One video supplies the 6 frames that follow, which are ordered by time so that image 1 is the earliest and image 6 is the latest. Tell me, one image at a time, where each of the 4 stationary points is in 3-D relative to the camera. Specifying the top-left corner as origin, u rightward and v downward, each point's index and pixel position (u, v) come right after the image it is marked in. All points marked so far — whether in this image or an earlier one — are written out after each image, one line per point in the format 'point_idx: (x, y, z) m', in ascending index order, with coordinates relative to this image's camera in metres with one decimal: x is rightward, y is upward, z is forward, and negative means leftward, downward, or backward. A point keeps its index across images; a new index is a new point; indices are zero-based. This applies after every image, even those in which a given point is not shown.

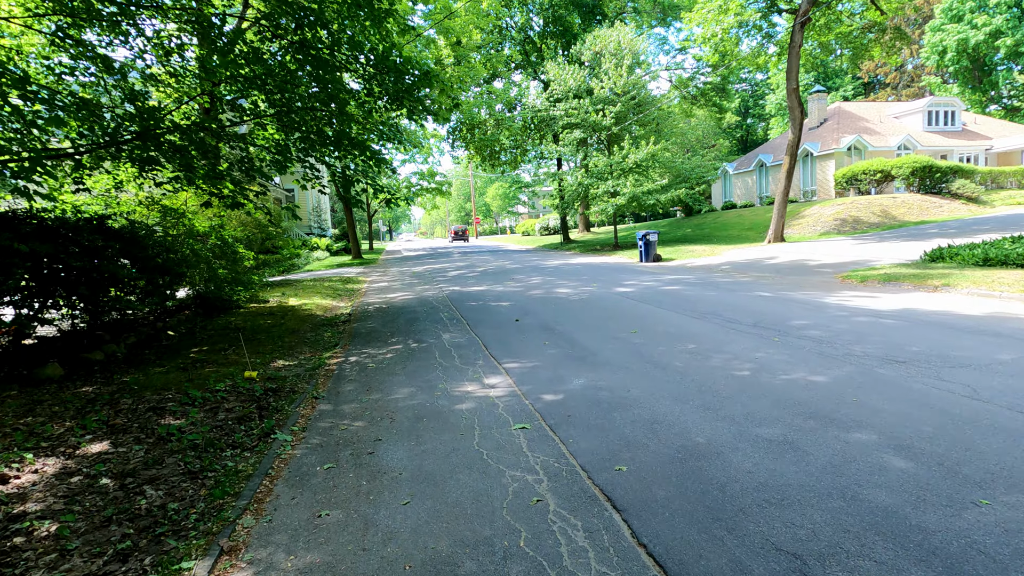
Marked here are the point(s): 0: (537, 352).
0: (+0.3, -0.6, +5.1) m
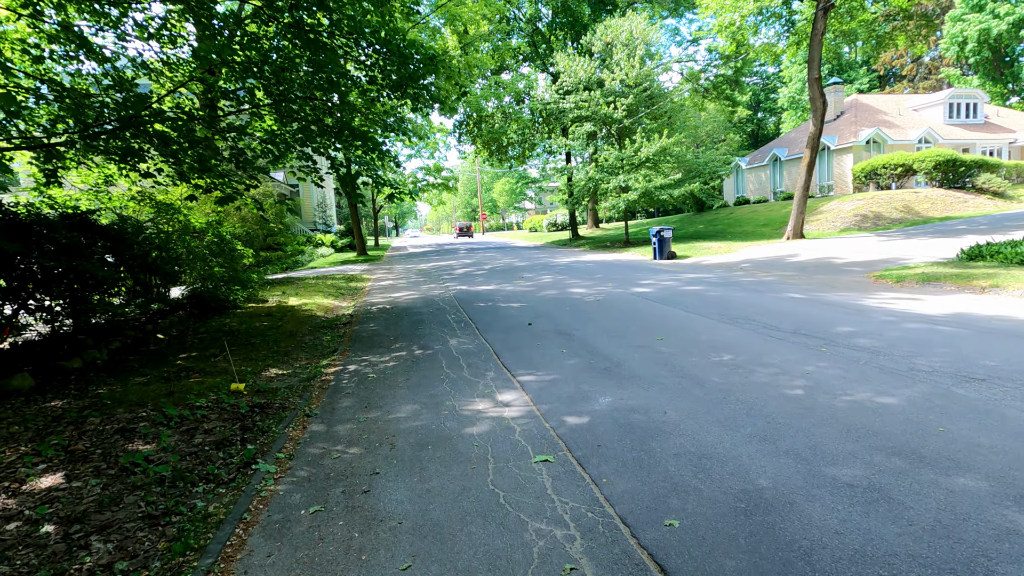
0: (+0.4, -0.7, +4.6) m
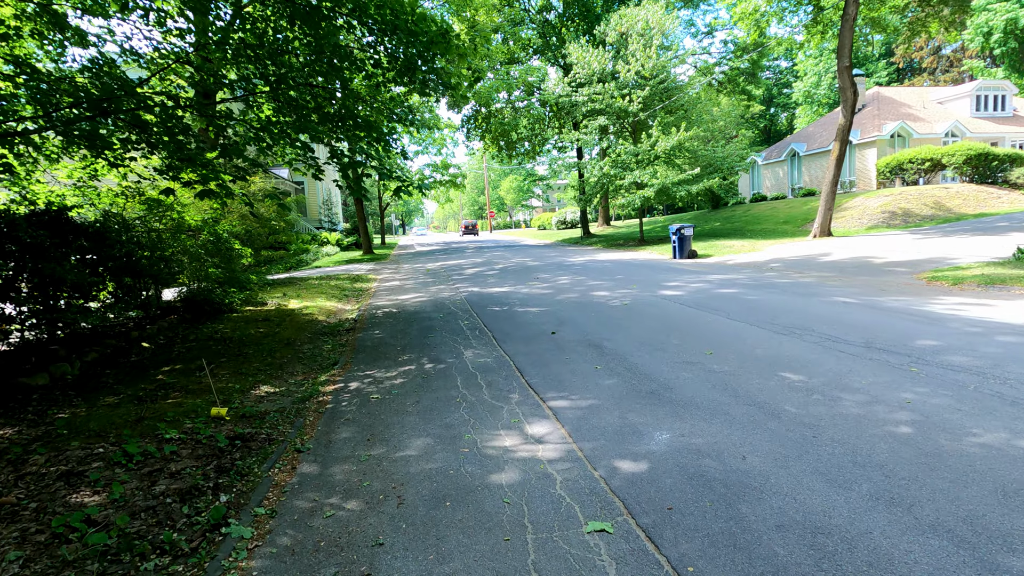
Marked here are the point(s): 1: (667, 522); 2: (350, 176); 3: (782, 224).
0: (+0.6, -0.7, +3.9) m
1: (+0.6, -1.0, +2.1) m
2: (-2.5, +1.8, +8.0) m
3: (+10.2, +2.4, +19.9) m
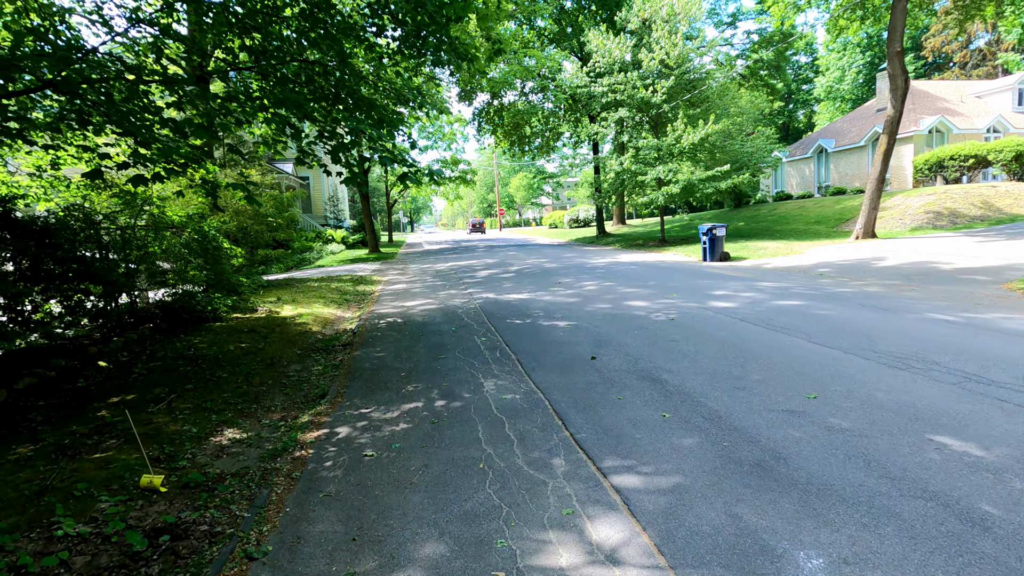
0: (+0.8, -0.9, +2.9) m
1: (+0.8, -1.1, +1.1) m
2: (-2.2, +1.7, +7.0) m
3: (+10.7, +2.3, +18.7) m
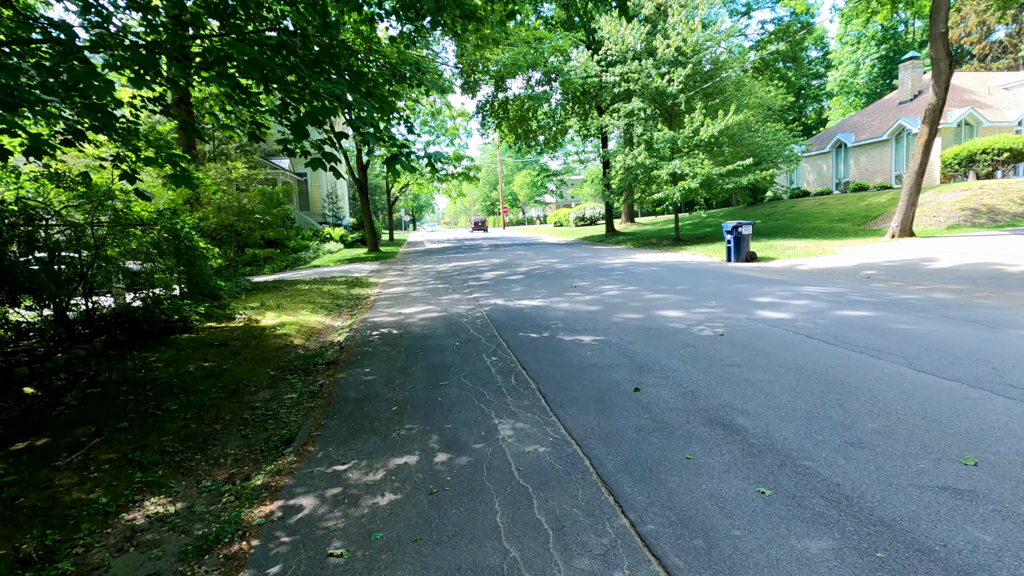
0: (+1.0, -1.0, +1.9) m
1: (+1.0, -1.2, +0.1) m
2: (-2.0, +1.6, +6.0) m
3: (+10.9, +2.2, +17.6) m
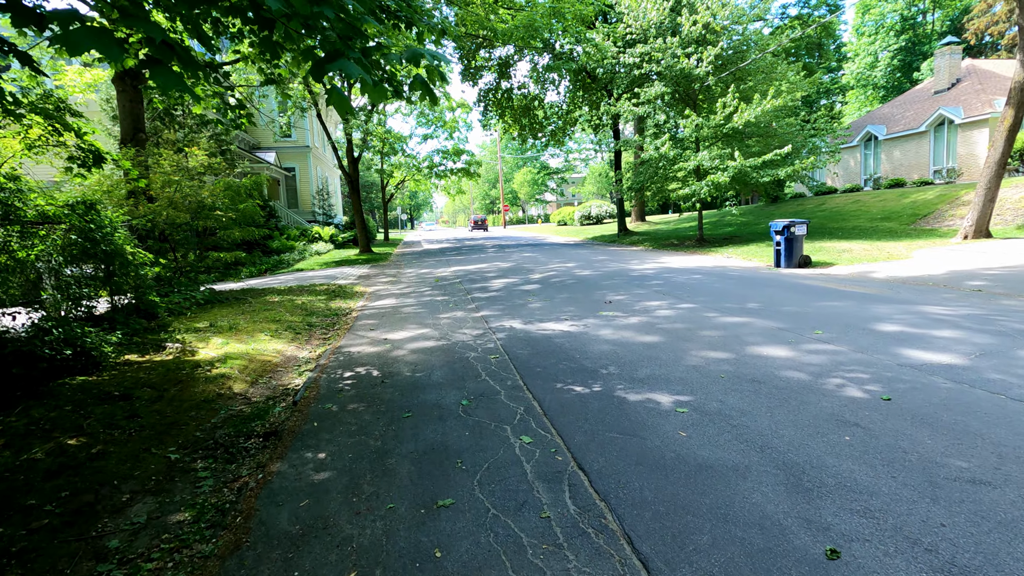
0: (+1.2, -1.2, 0.0) m
1: (+1.2, -1.4, -1.8) m
2: (-1.8, +1.4, +4.1) m
3: (+11.2, +2.0, +15.8) m
